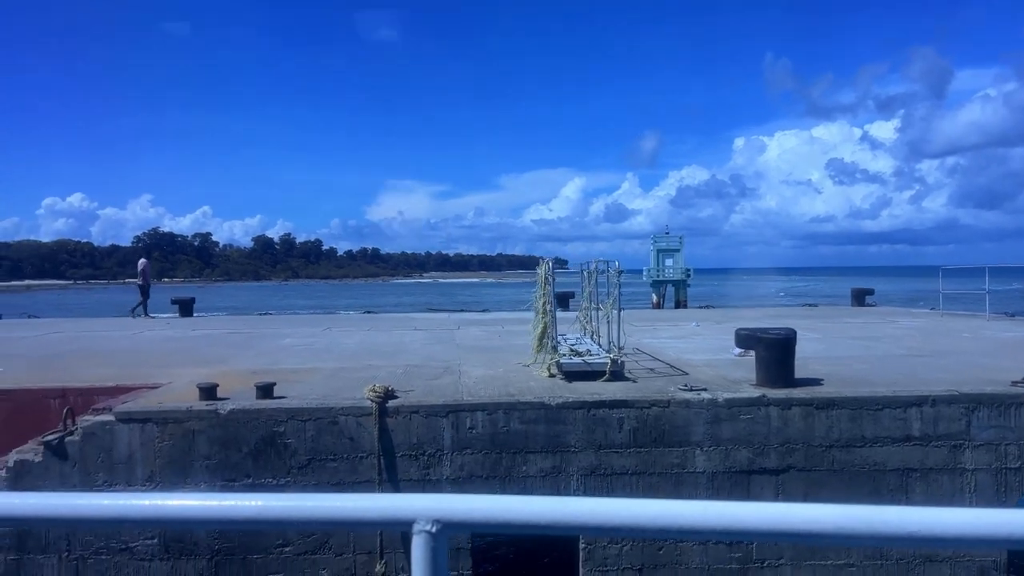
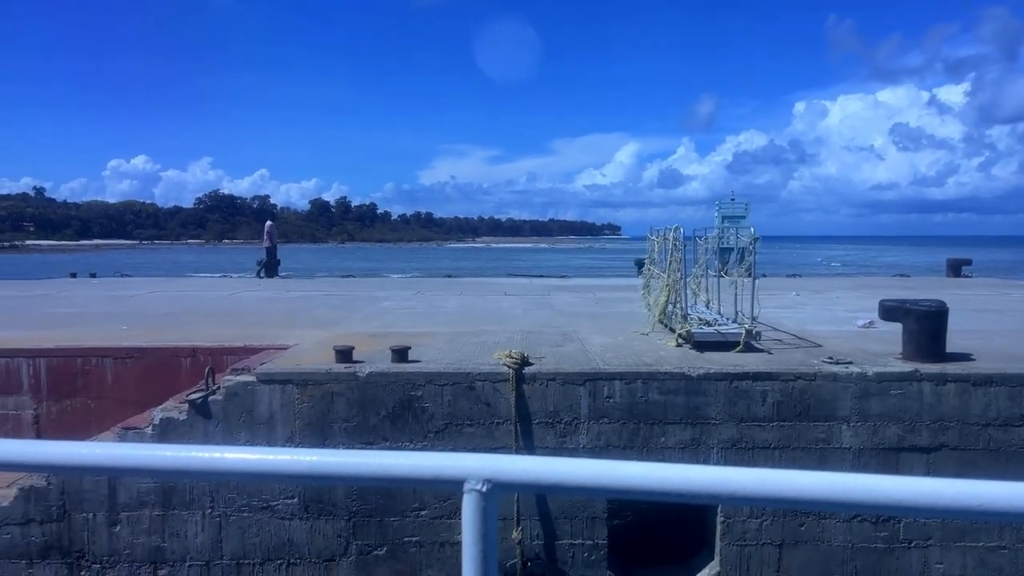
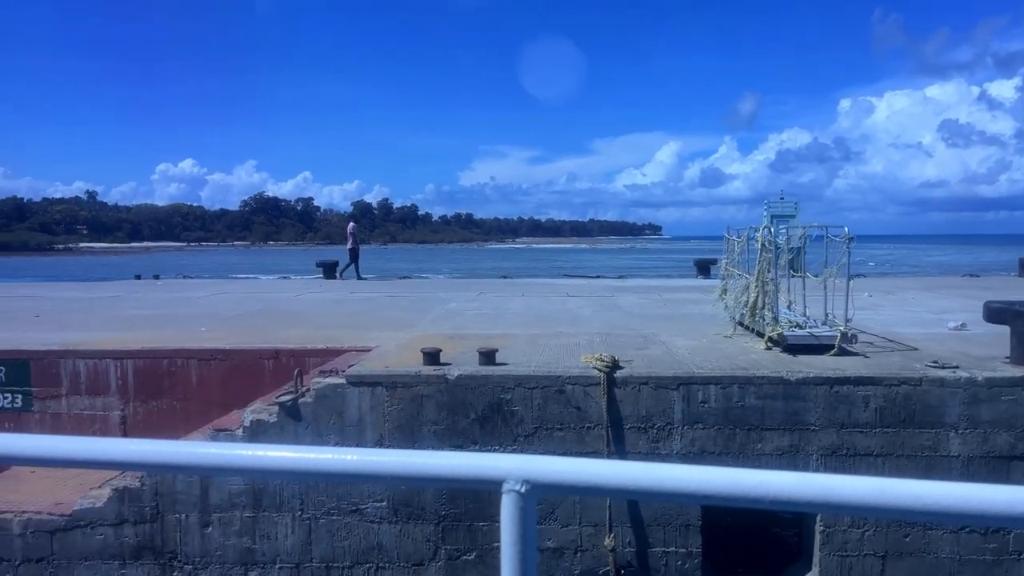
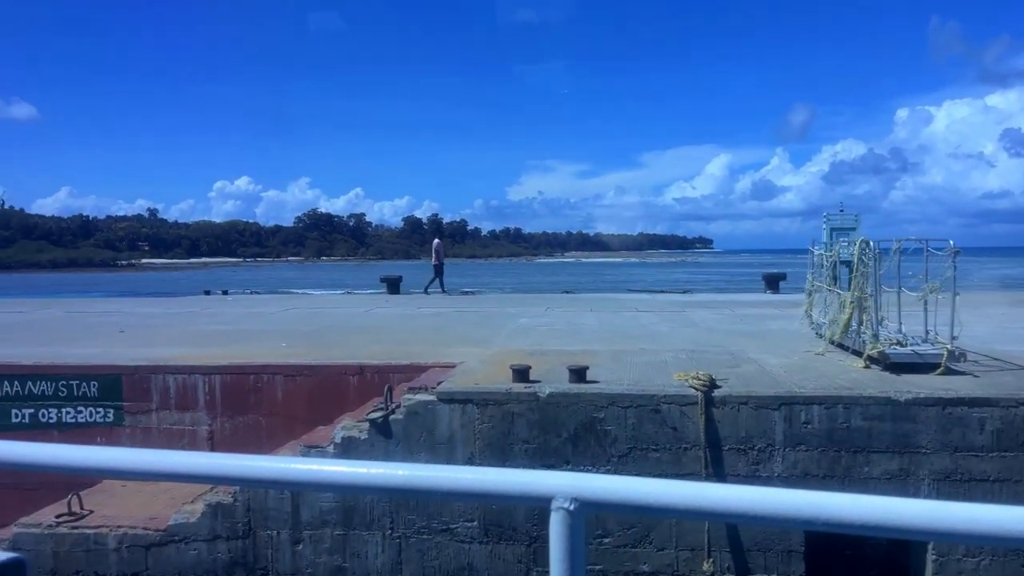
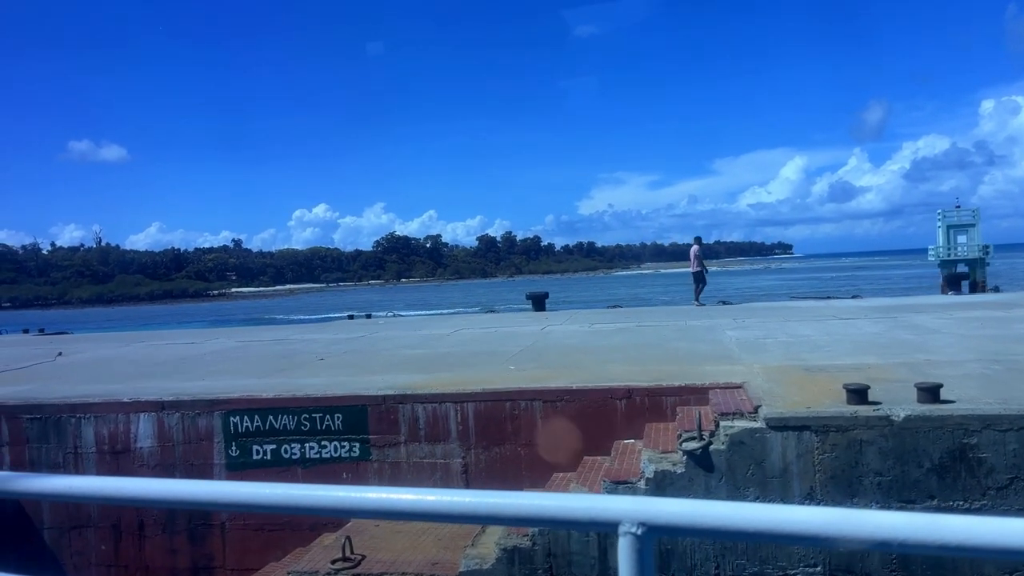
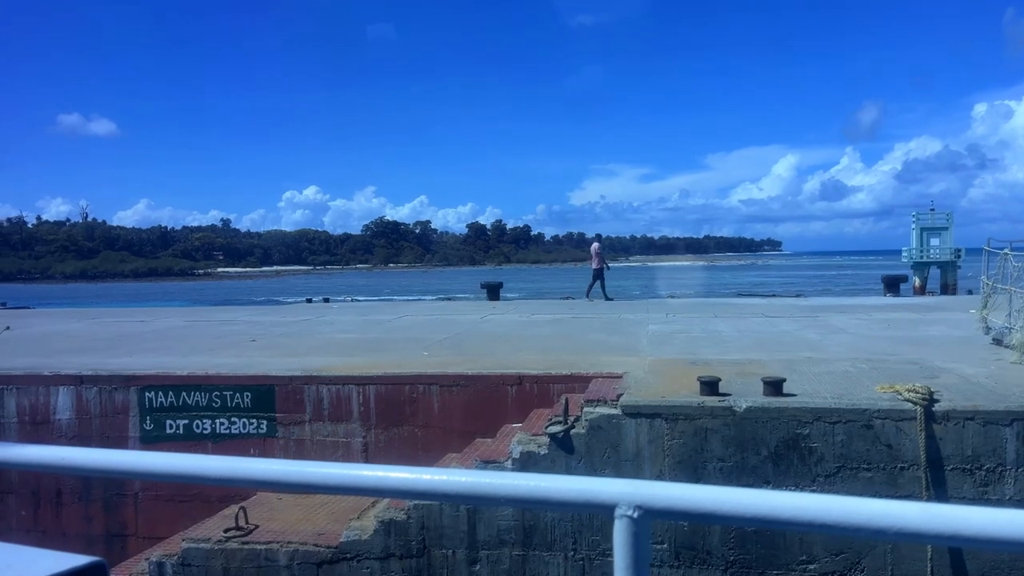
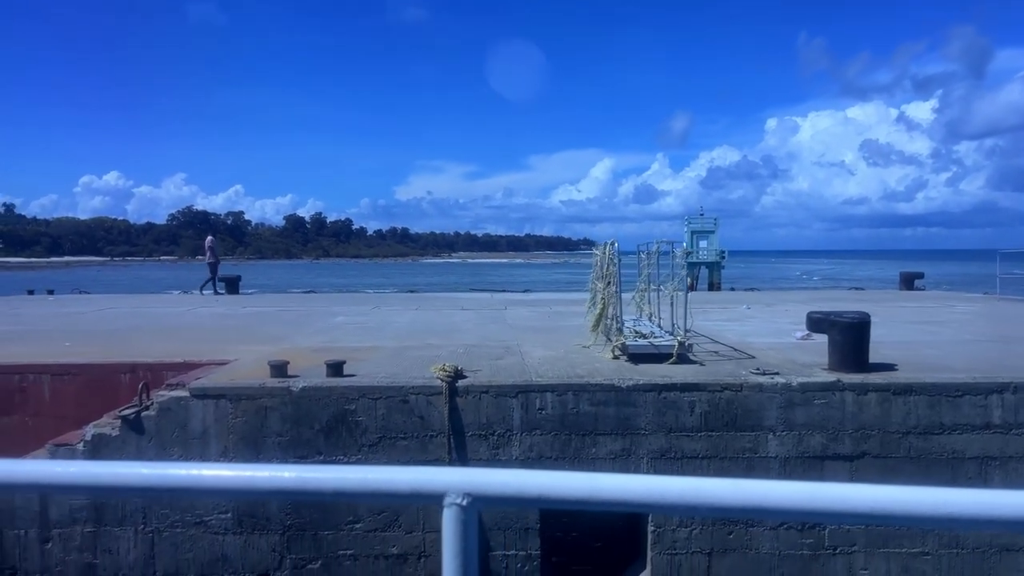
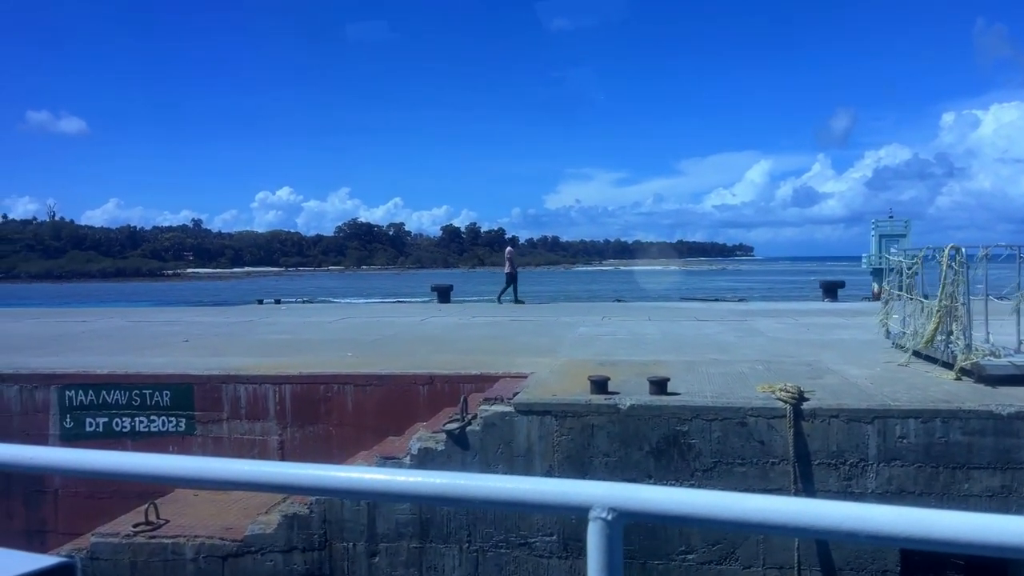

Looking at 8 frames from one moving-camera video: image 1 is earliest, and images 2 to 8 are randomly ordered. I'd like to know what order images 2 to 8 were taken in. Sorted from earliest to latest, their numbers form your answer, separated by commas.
7, 2, 3, 4, 8, 6, 5
